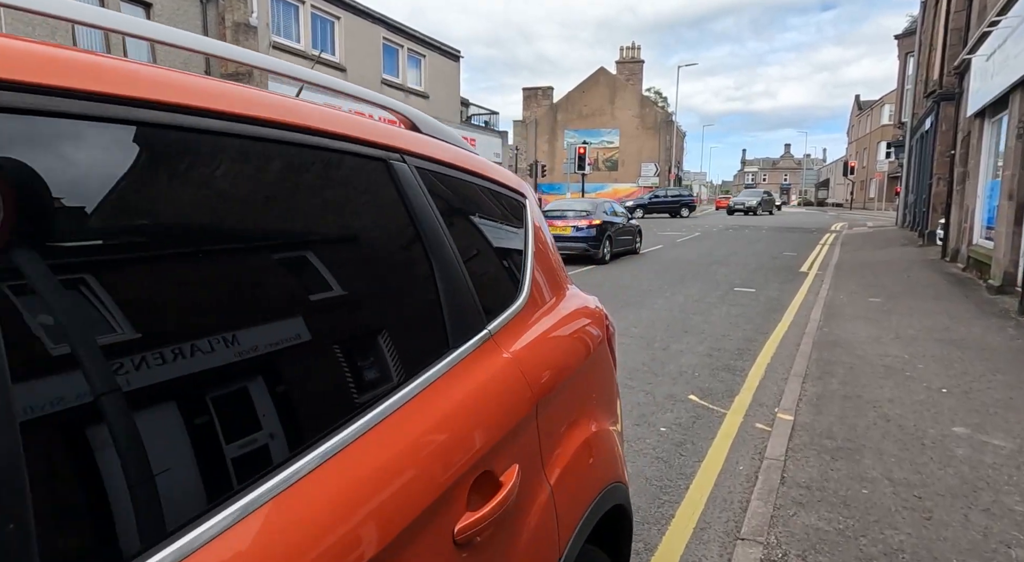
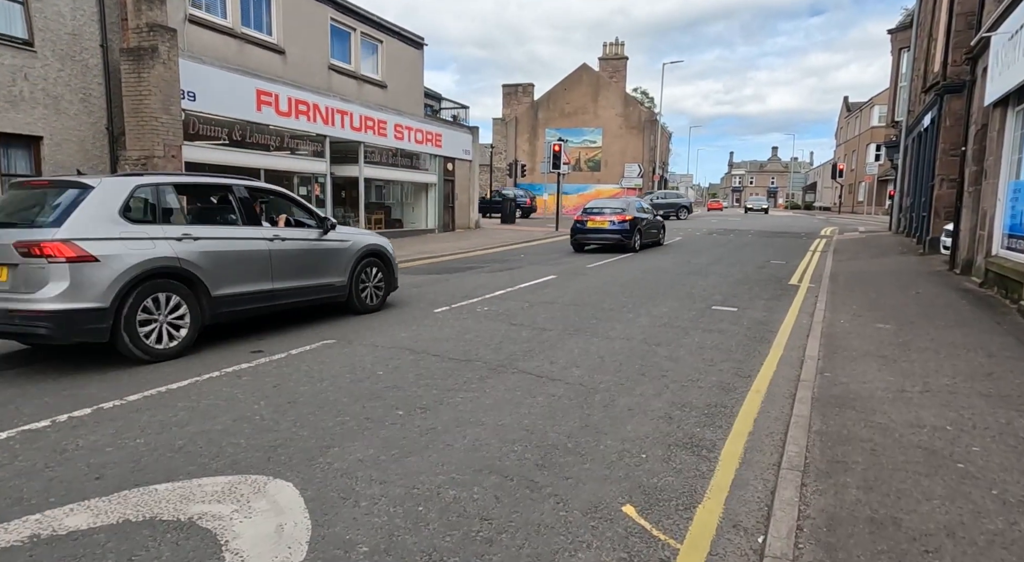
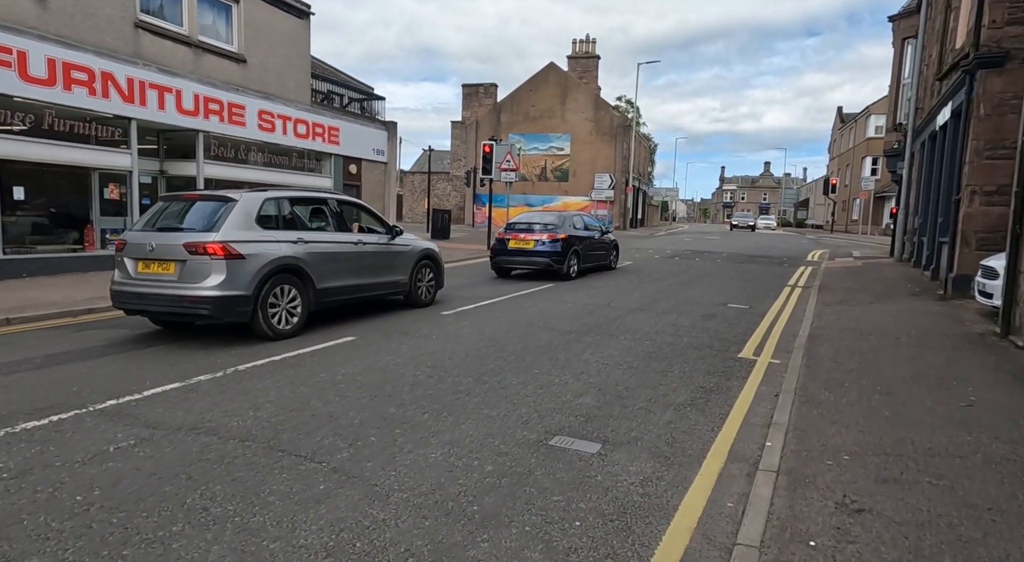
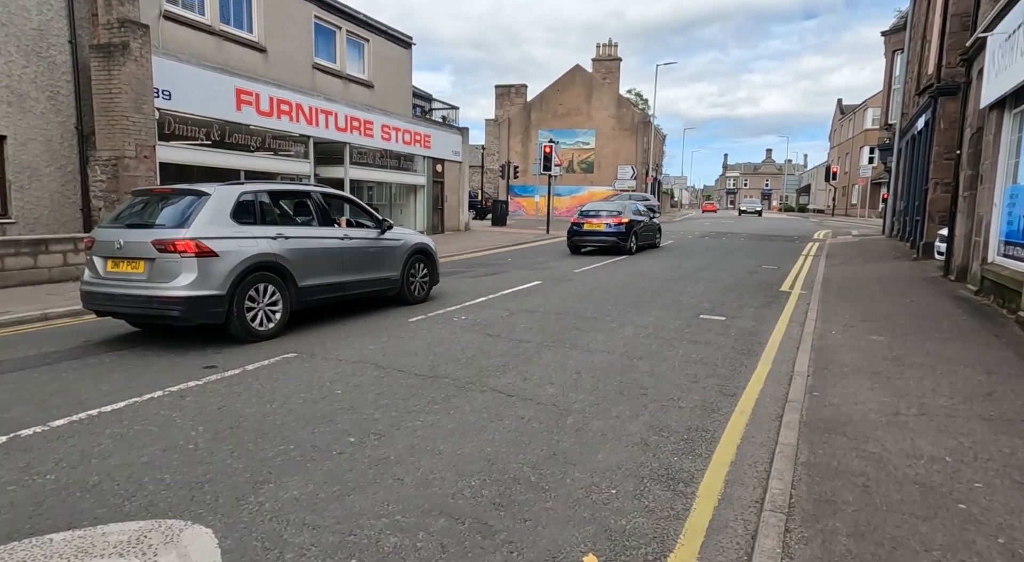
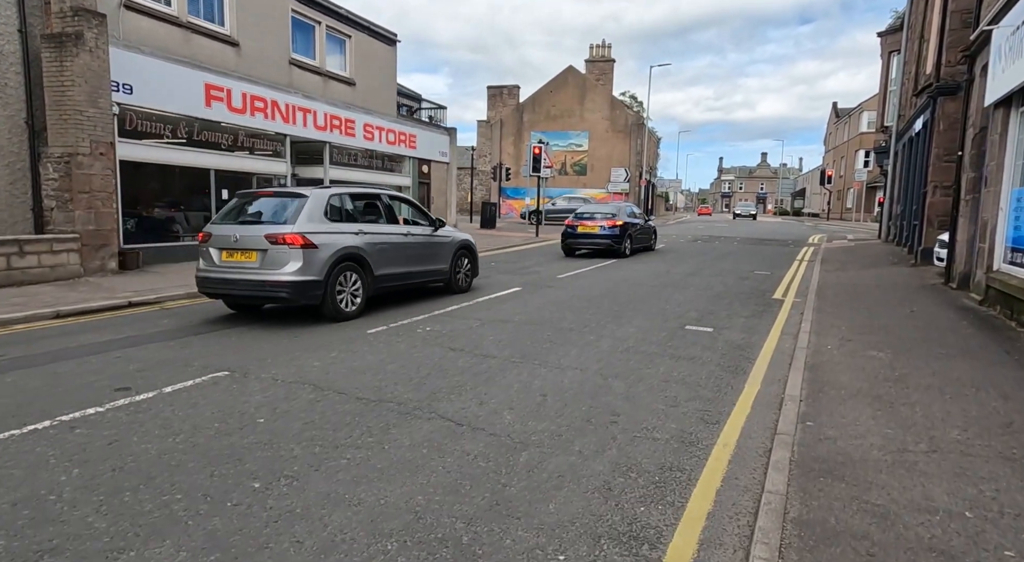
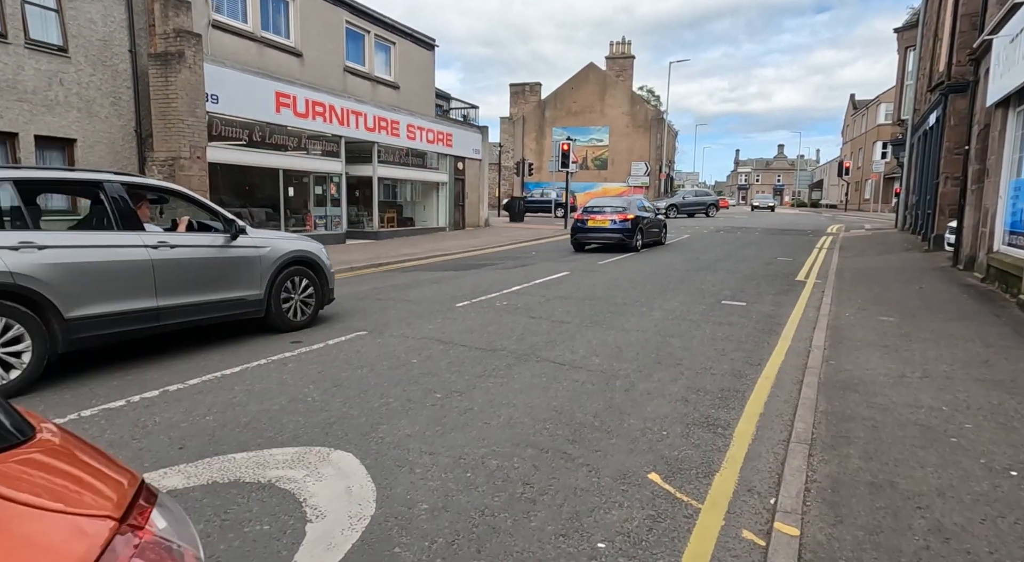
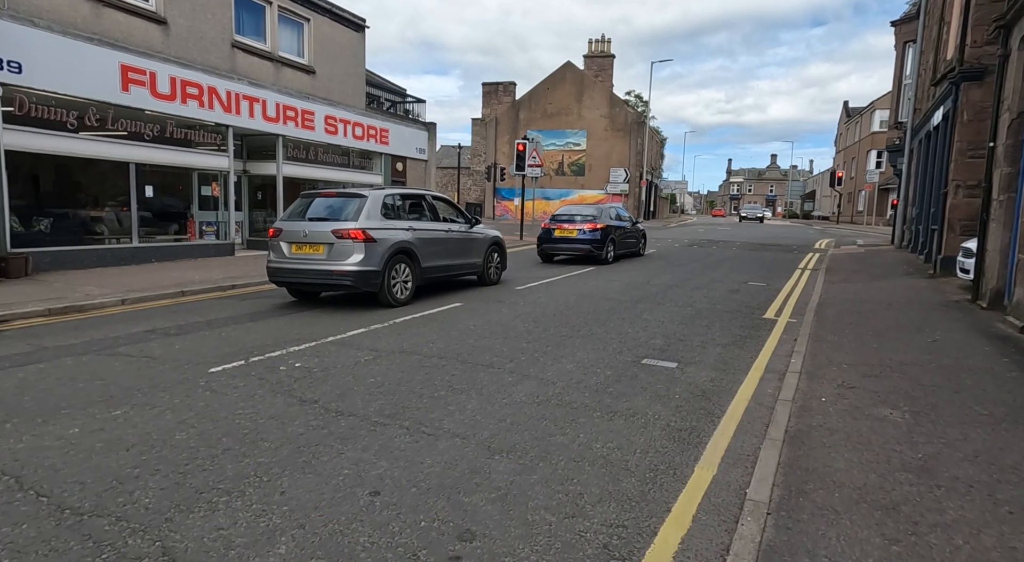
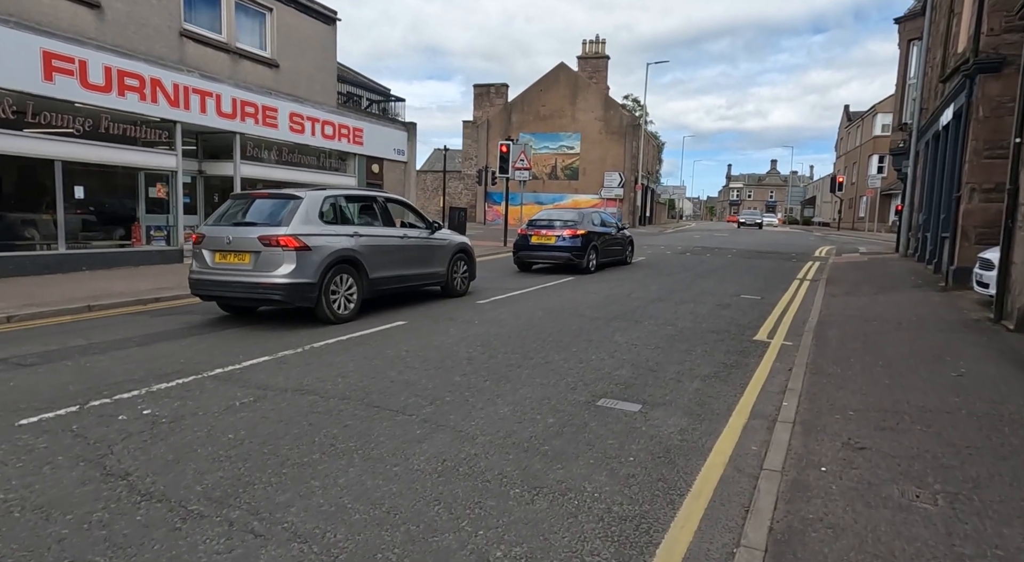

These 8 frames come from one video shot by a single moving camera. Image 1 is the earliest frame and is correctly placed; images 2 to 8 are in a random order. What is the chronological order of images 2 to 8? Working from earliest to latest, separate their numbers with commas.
6, 2, 4, 5, 7, 8, 3
